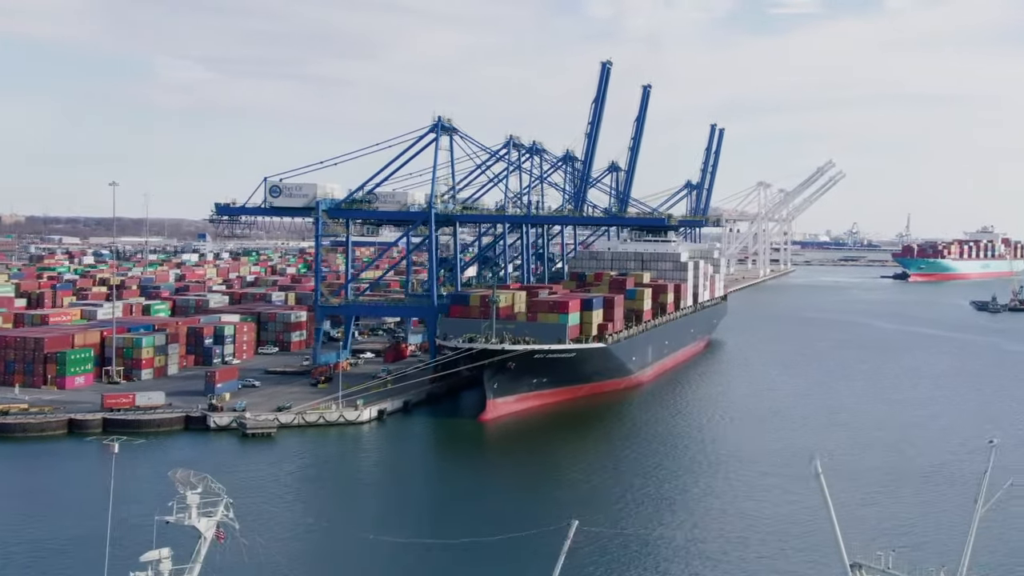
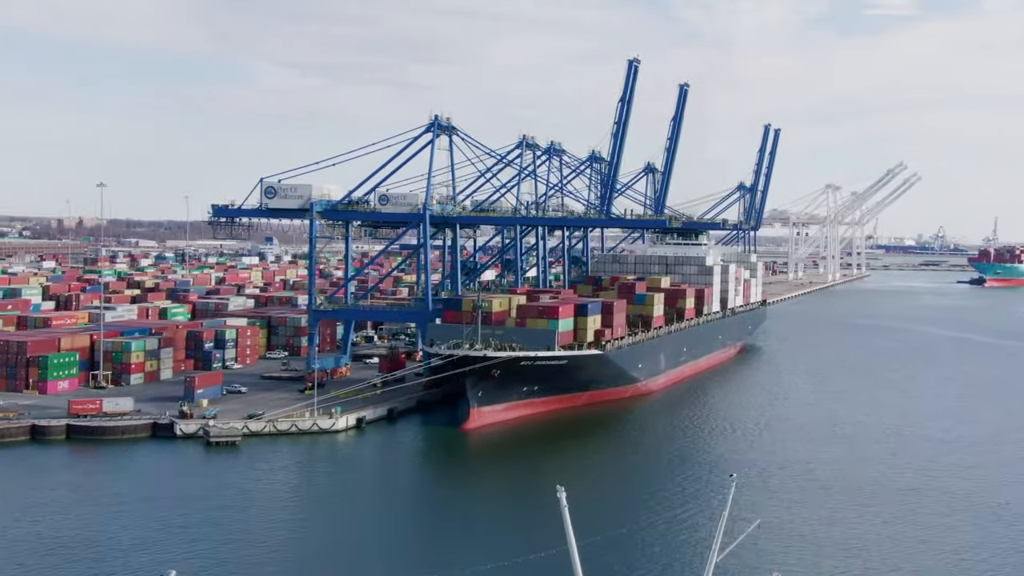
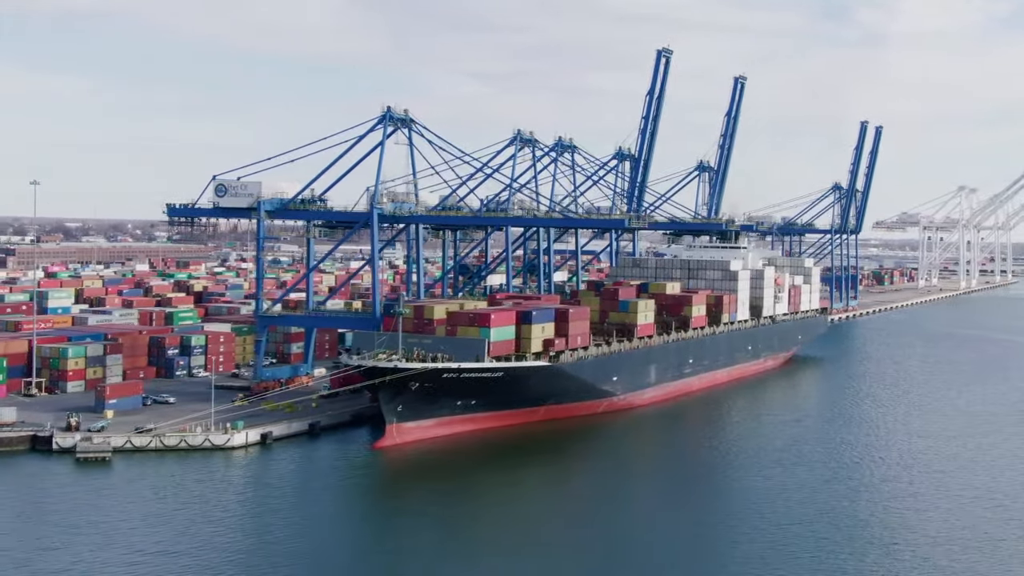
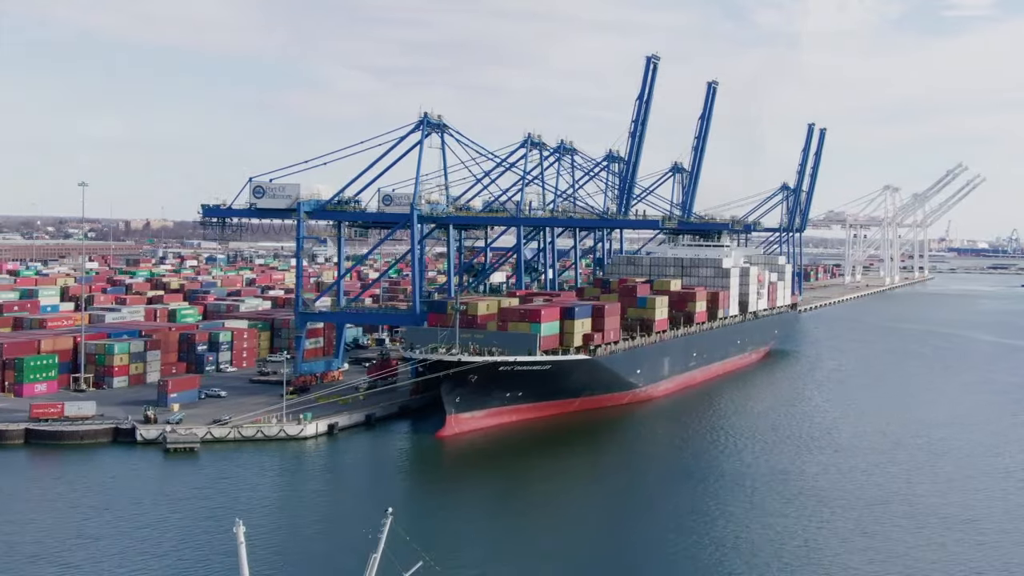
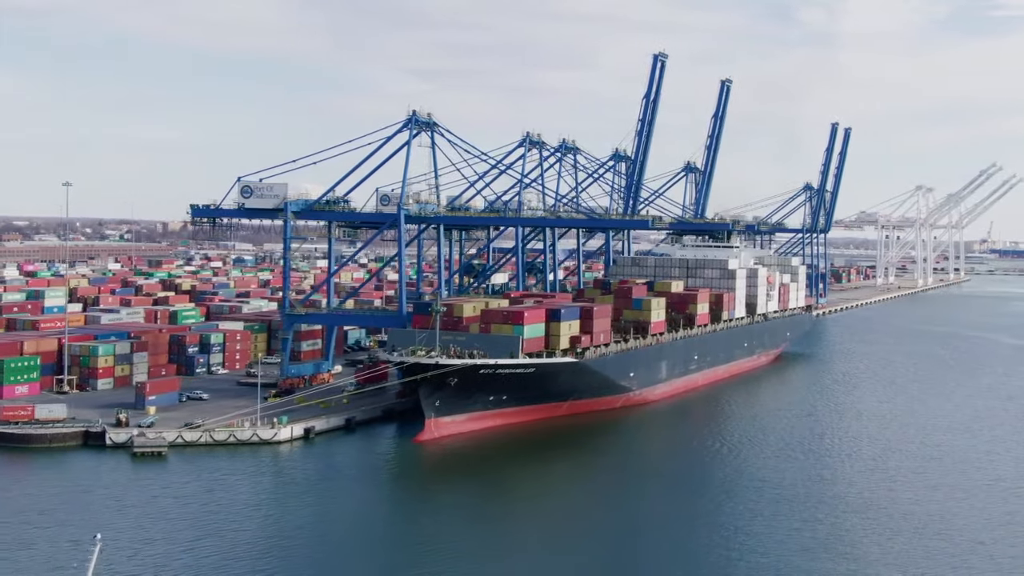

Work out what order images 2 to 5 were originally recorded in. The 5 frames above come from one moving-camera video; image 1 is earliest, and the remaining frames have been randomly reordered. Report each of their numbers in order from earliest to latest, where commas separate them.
2, 4, 5, 3
